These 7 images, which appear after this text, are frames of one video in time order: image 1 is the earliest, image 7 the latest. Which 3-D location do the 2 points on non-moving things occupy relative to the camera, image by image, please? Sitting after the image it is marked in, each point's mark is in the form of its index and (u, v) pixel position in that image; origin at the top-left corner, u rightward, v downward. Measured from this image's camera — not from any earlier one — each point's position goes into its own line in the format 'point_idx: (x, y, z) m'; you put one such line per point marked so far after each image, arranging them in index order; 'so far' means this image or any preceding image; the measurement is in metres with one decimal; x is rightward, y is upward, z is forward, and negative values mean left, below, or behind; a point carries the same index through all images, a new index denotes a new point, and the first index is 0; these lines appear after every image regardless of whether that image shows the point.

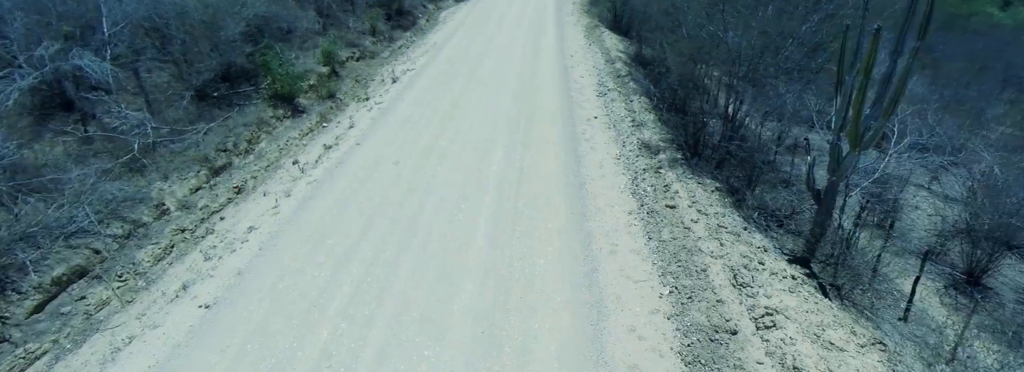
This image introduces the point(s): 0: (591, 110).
0: (+2.0, +2.0, +12.2) m
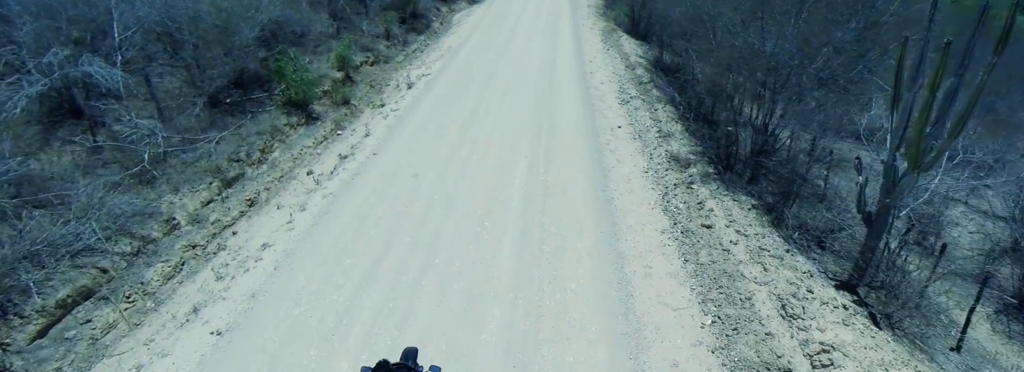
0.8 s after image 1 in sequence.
0: (+2.5, +1.7, +11.8) m
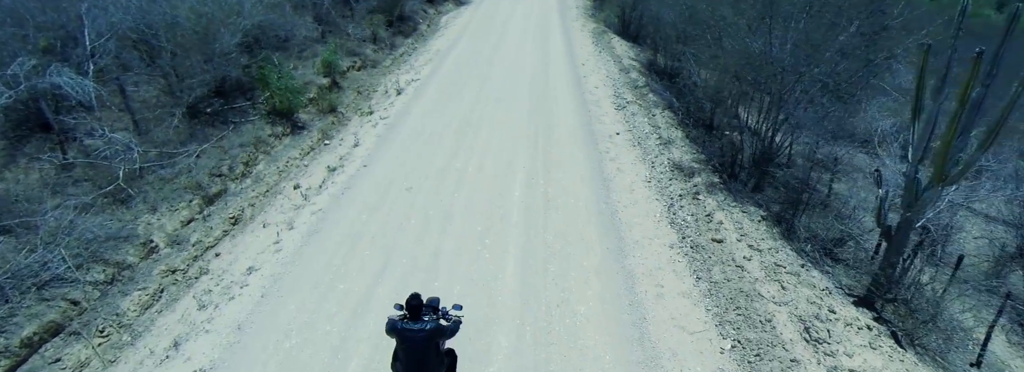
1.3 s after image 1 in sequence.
0: (+2.4, +1.5, +11.4) m
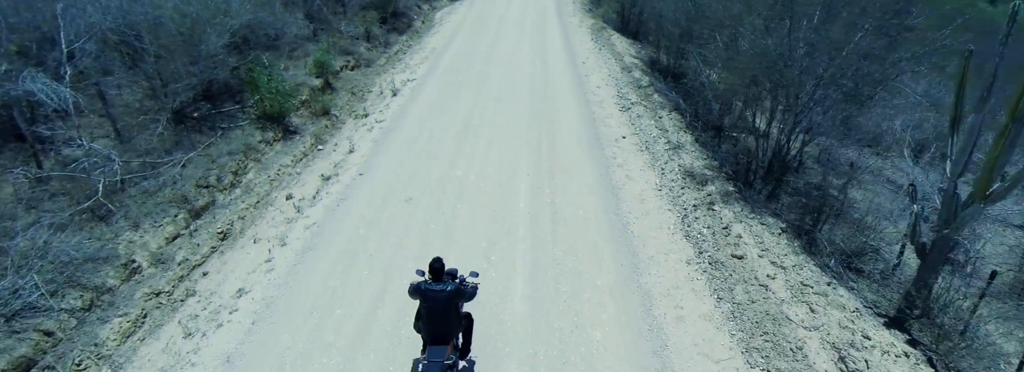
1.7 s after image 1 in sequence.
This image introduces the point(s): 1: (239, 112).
0: (+2.5, +1.4, +11.0) m
1: (-6.3, +1.7, +10.9) m
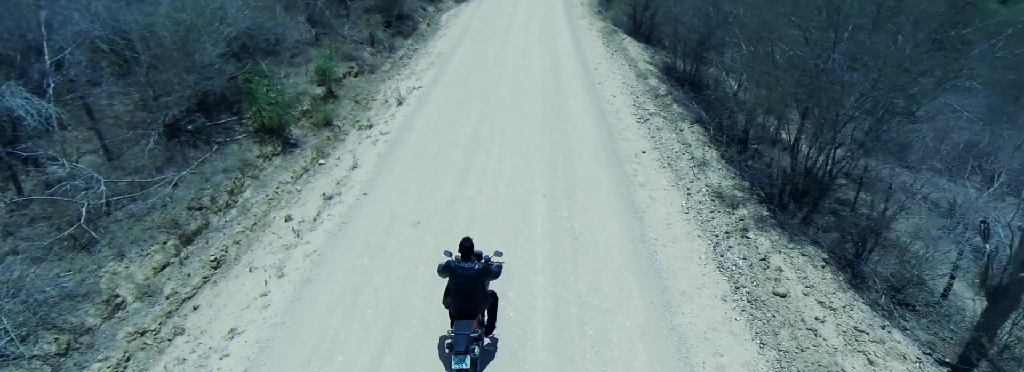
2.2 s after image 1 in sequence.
0: (+2.7, +1.0, +10.4) m
1: (-6.1, +1.4, +10.4) m
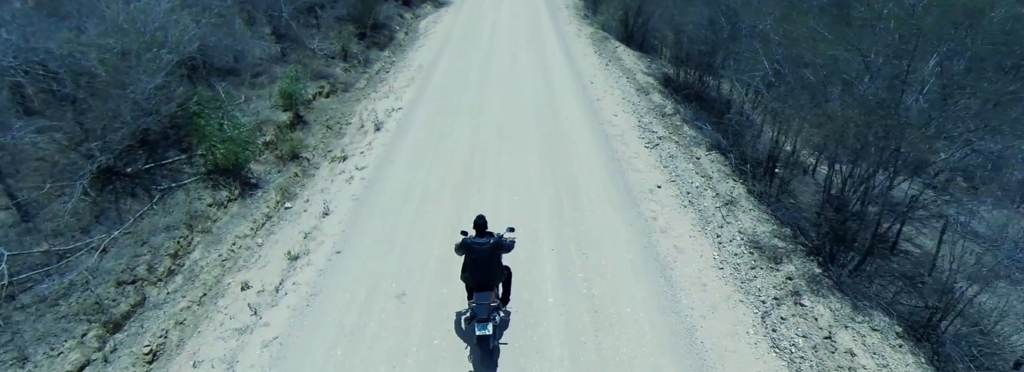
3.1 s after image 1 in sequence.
0: (+2.7, +0.2, +9.2) m
1: (-6.1, +0.4, +8.8) m
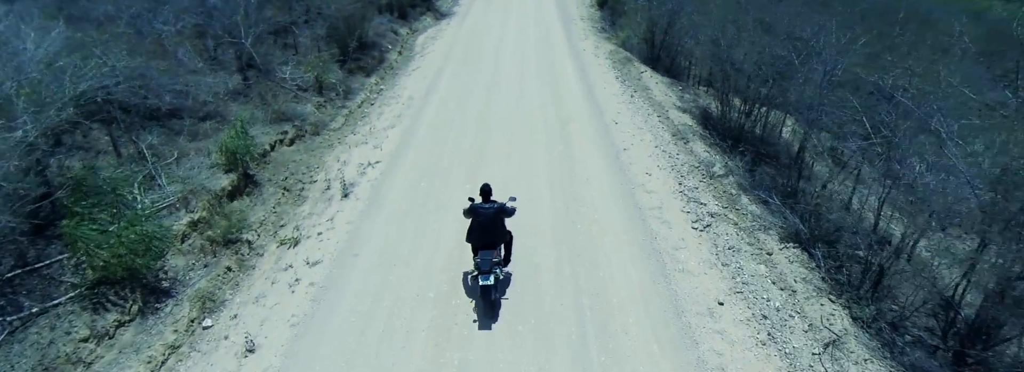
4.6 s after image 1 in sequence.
0: (+2.7, -1.3, +6.6) m
1: (-6.1, -1.1, +6.4) m
